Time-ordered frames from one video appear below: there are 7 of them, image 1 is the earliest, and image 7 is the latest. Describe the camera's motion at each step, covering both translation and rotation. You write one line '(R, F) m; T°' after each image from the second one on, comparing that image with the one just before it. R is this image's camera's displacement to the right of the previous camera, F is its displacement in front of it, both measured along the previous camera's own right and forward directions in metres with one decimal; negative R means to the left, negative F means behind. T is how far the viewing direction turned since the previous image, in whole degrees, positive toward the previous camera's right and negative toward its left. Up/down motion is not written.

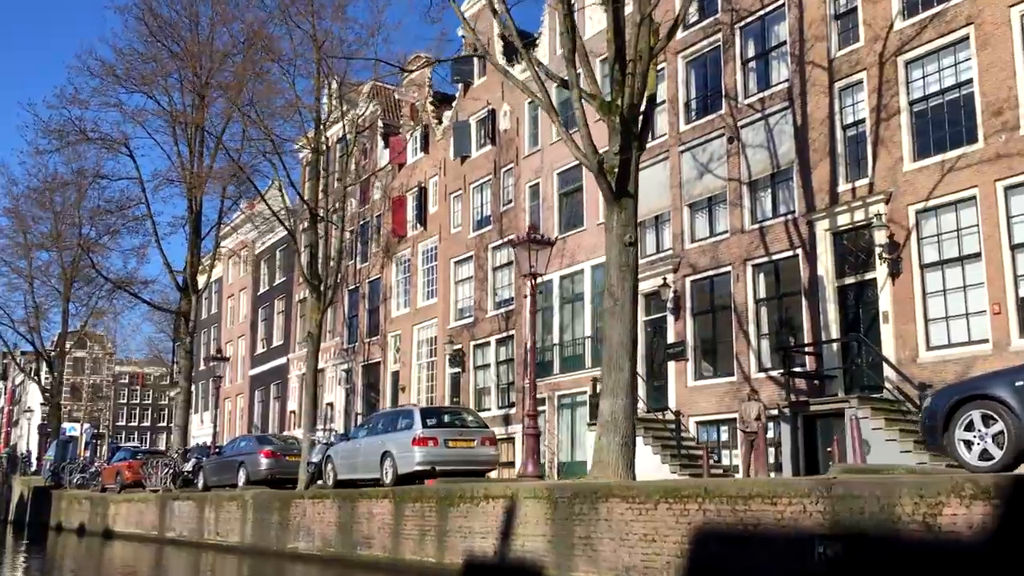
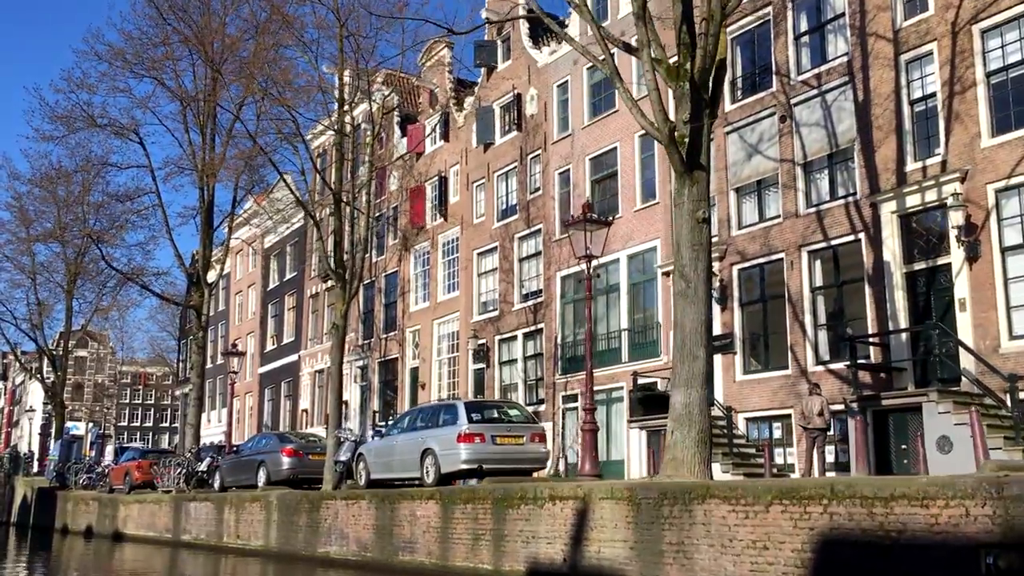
(-0.6, +1.2) m; 0°
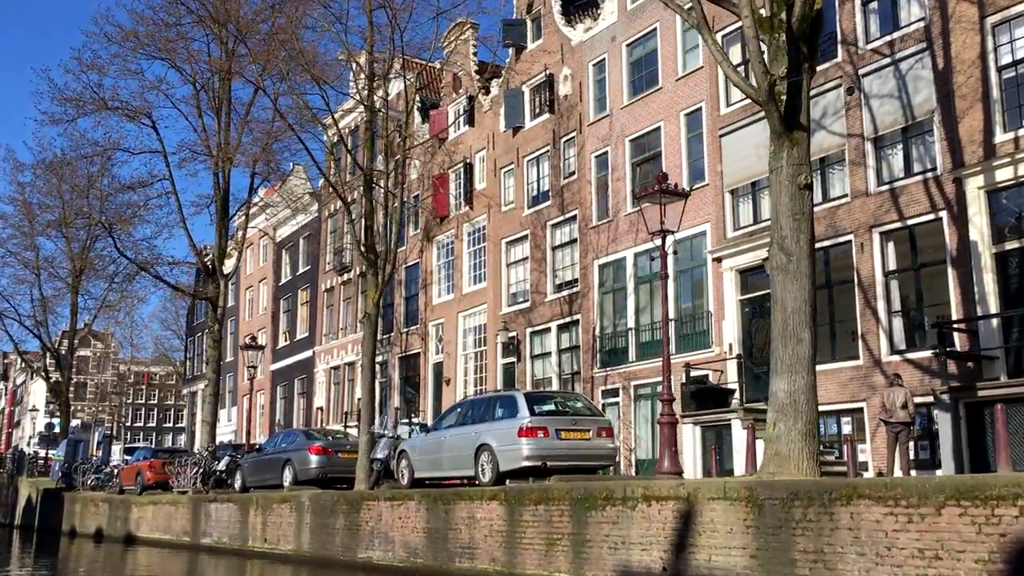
(-0.7, +1.3) m; 0°
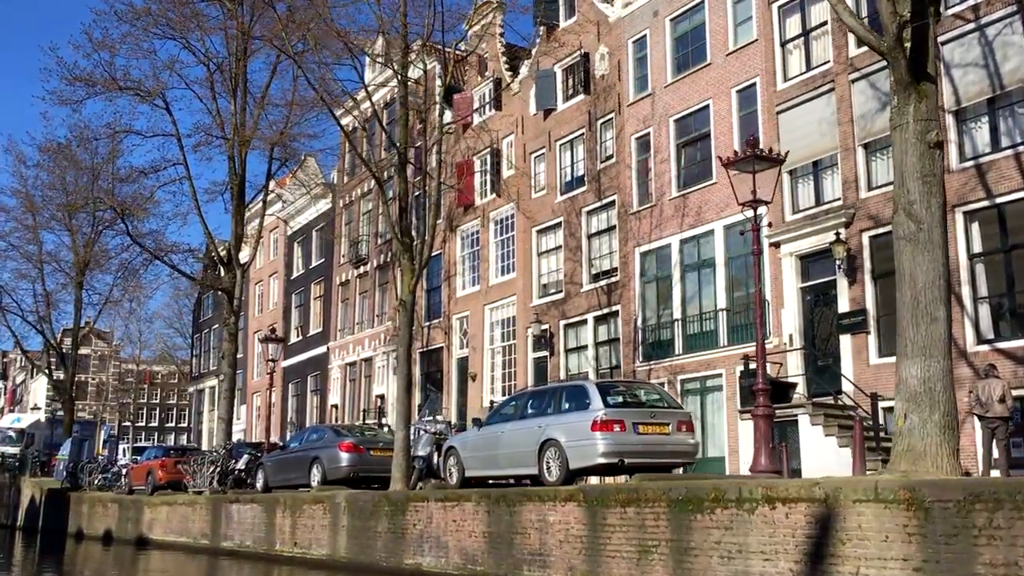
(-0.7, +1.3) m; 0°
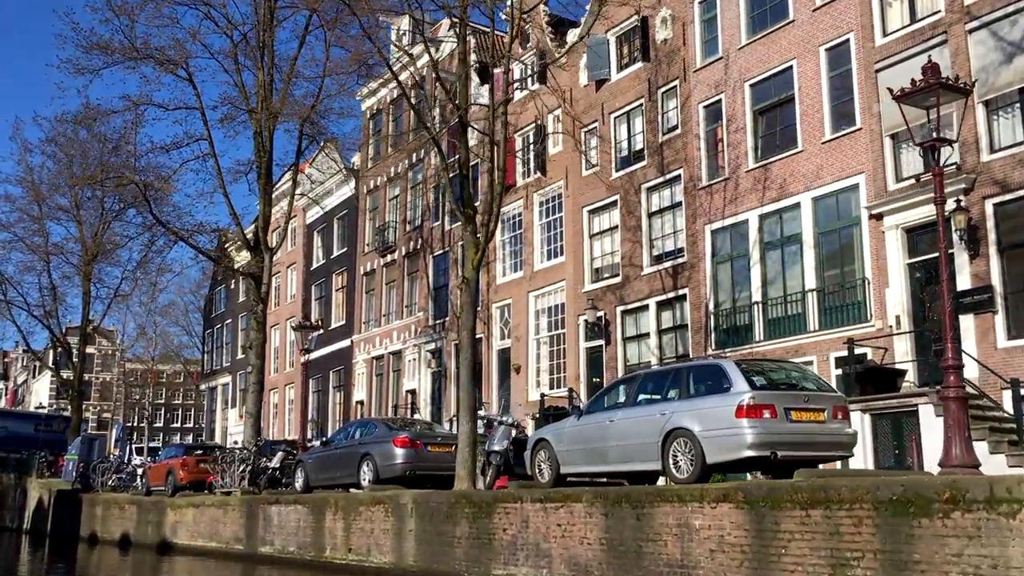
(-1.0, +1.9) m; 0°
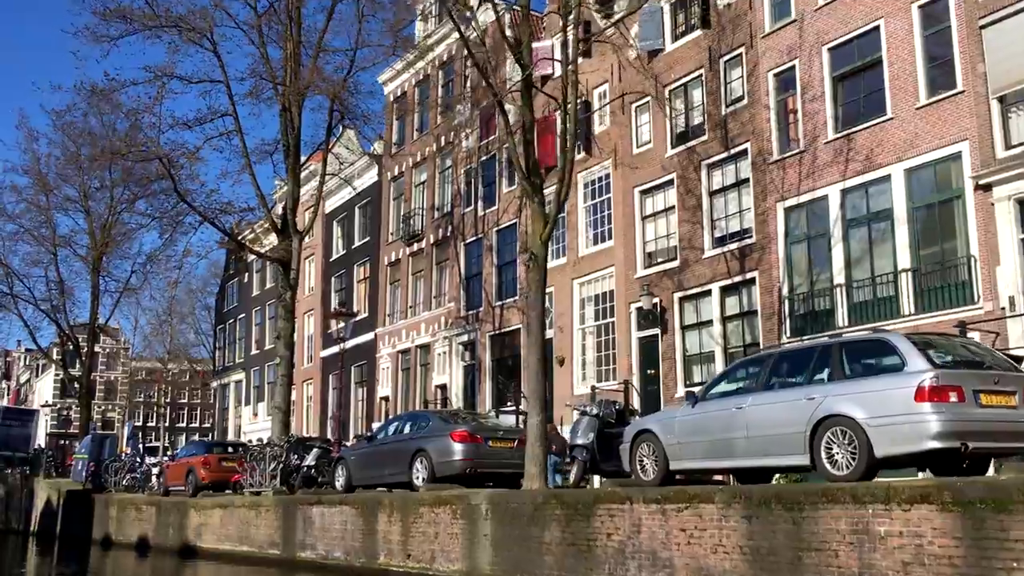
(-0.9, +1.7) m; 0°
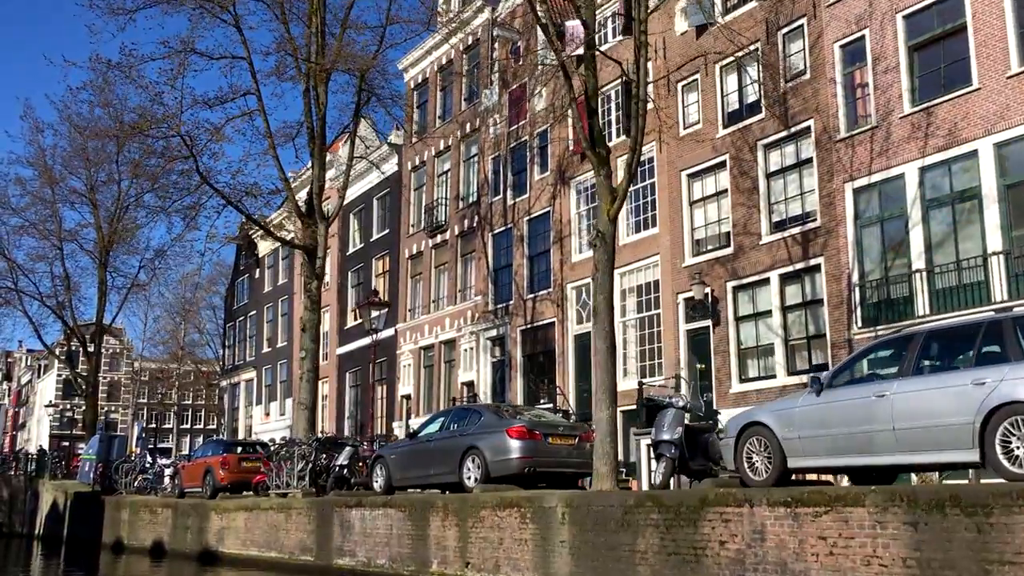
(-0.7, +1.4) m; 0°
